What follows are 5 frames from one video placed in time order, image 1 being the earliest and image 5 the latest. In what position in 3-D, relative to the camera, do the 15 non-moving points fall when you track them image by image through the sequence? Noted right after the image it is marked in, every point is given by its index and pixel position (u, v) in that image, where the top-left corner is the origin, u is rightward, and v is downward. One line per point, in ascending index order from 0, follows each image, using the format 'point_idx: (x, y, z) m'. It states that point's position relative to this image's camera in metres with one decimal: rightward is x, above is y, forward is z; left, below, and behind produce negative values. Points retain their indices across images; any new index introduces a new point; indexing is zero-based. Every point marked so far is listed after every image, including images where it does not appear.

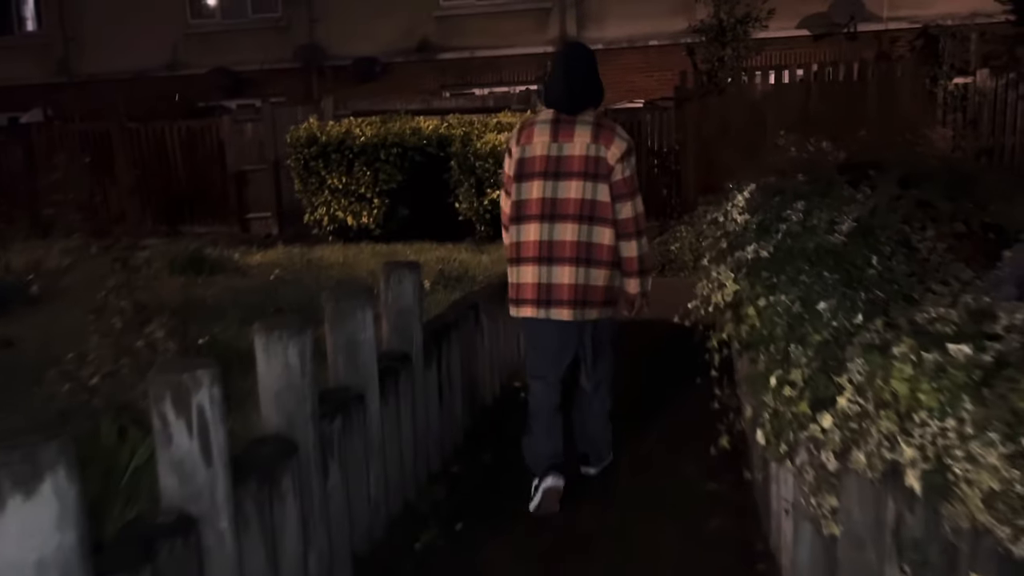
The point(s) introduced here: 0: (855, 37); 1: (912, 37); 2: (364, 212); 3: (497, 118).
0: (+6.2, +4.6, +15.7) m
1: (+7.1, +4.5, +15.4) m
2: (-2.3, +1.2, +13.2) m
3: (-0.2, +2.6, +13.3) m
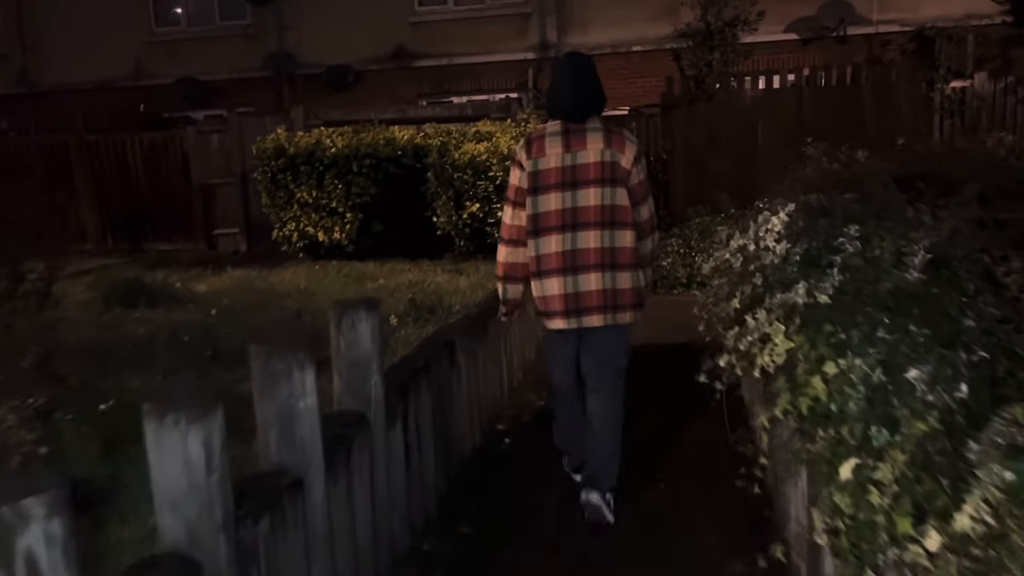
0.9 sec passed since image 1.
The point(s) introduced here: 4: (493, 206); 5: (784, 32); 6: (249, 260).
0: (+5.8, +4.4, +15.2) m
1: (+6.7, +4.3, +14.9) m
2: (-2.6, +0.9, +12.5) m
3: (-0.5, +2.4, +12.6) m
4: (-0.3, +1.1, +11.7) m
5: (+4.8, +4.6, +15.3) m
6: (-4.3, +0.5, +13.8) m
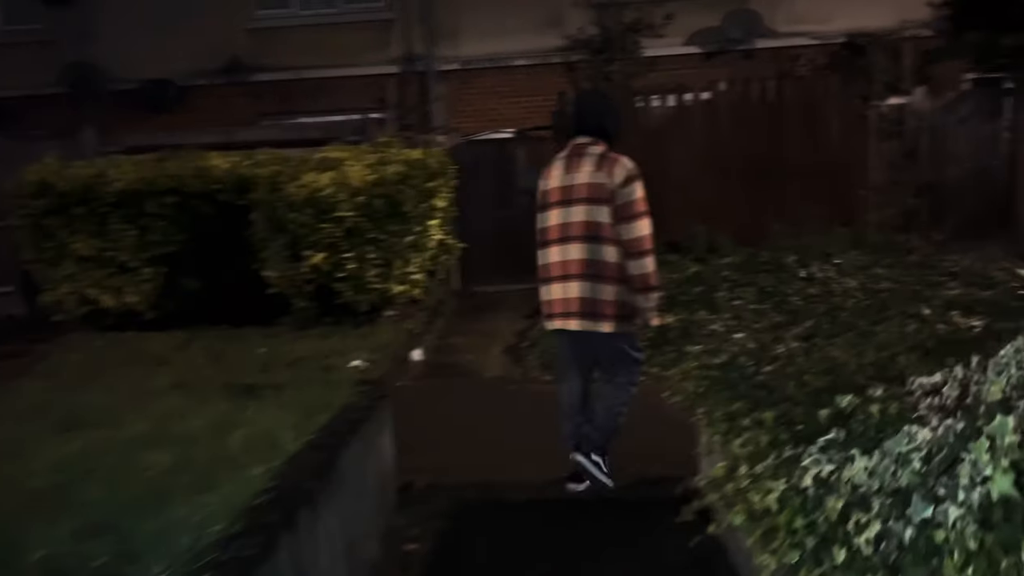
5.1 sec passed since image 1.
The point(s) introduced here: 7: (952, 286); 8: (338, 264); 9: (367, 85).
0: (+3.7, +3.6, +13.2) m
1: (+4.6, +3.6, +13.0) m
2: (-4.2, 0.0, +9.2) m
3: (-2.2, +1.5, +9.7) m
4: (-1.8, +0.3, +8.8) m
5: (+2.7, +3.8, +13.1) m
6: (-6.0, -0.5, +10.3) m
7: (+4.1, 0.0, +7.9) m
8: (-1.8, +0.2, +8.8) m
9: (-2.4, +3.3, +14.0) m
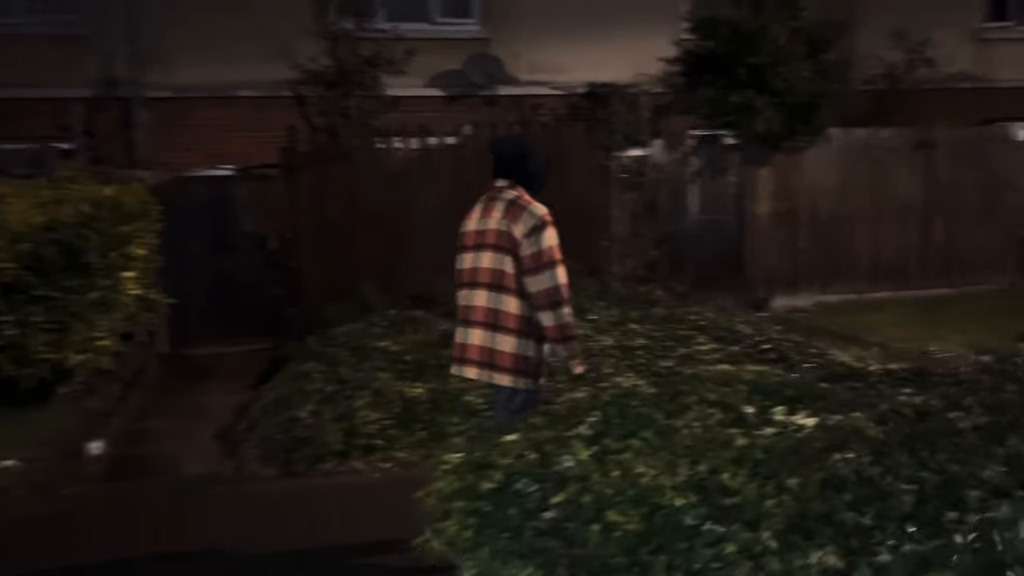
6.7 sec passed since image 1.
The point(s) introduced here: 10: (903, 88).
0: (-0.2, +2.8, +12.7) m
1: (+0.7, +2.8, +12.9) m
2: (-6.5, -0.6, +6.5) m
3: (-4.8, +0.9, +7.6) m
4: (-4.1, -0.3, +6.8) m
5: (-1.2, +3.0, +12.4) m
6: (-8.6, -1.2, +7.0) m
7: (+1.7, -0.5, +7.7) m
8: (-4.2, -0.3, +6.8) m
9: (-6.3, +2.5, +11.8) m
10: (+5.8, +3.0, +12.6) m
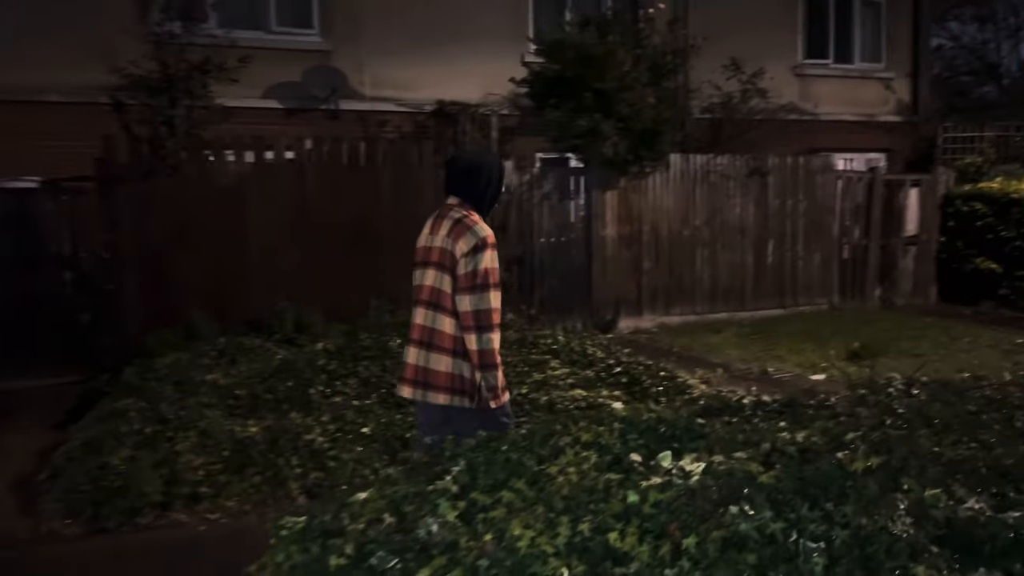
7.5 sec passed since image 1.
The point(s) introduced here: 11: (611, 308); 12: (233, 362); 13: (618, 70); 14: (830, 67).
0: (-2.5, +2.5, +12.2) m
1: (-1.6, +2.5, +12.5) m
2: (-7.5, -0.8, +4.8) m
3: (-6.0, +0.7, +6.3) m
4: (-5.2, -0.4, +5.6) m
5: (-3.4, +2.6, +11.7) m
6: (-9.6, -1.4, +4.9) m
7: (+0.4, -0.7, +7.5) m
8: (-5.3, -0.5, +5.6) m
9: (-8.3, +2.2, +10.1) m
10: (+3.5, +2.7, +13.2) m
11: (+1.3, -0.3, +11.0) m
12: (-2.4, -0.6, +7.2) m
13: (+1.4, +2.8, +11.0) m
14: (+5.4, +3.8, +14.6) m
